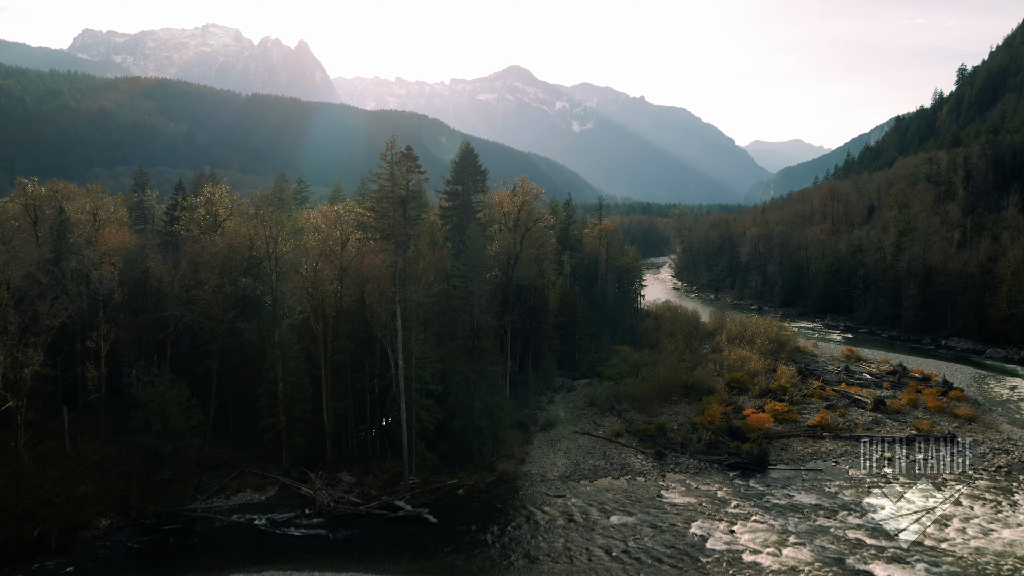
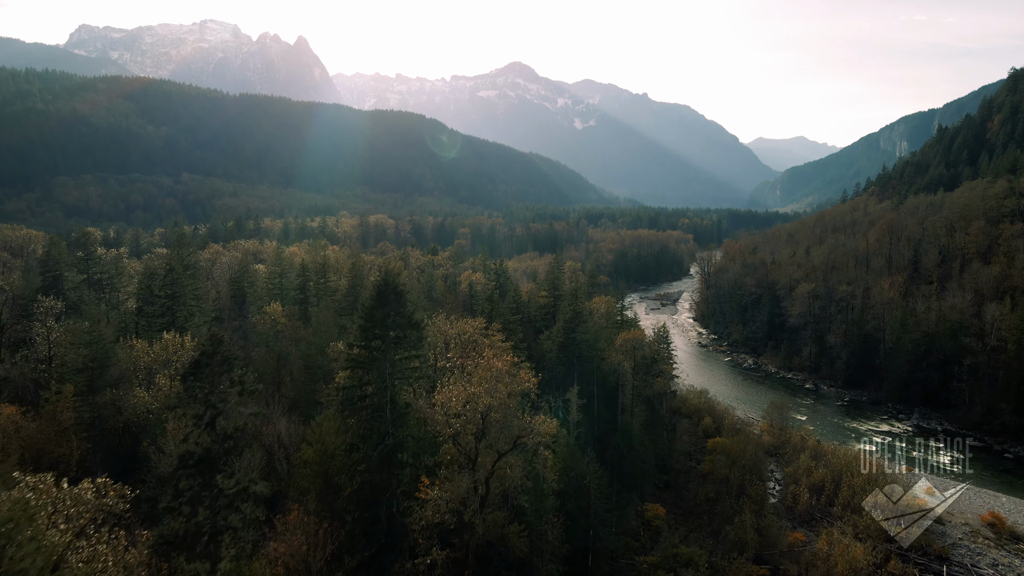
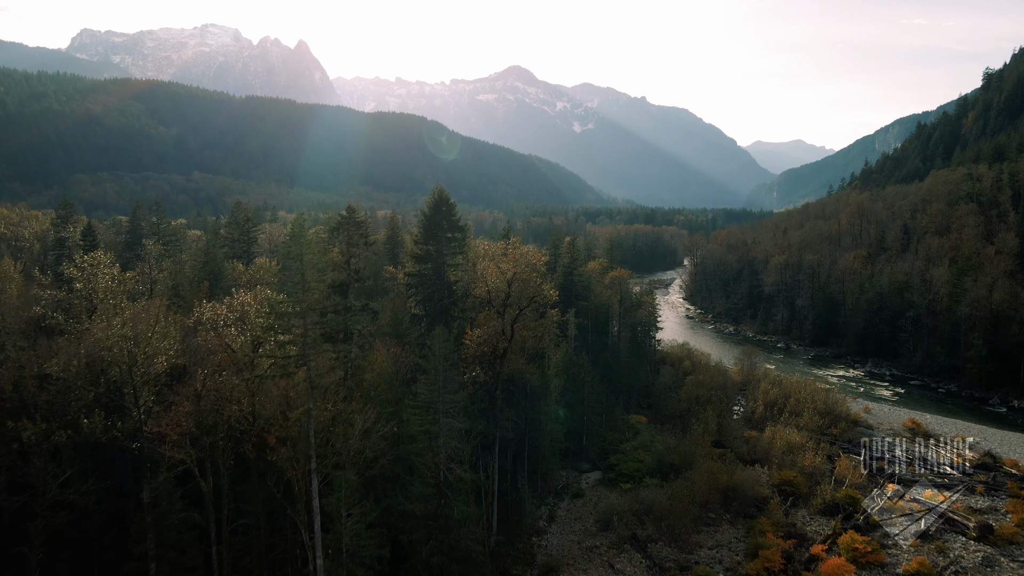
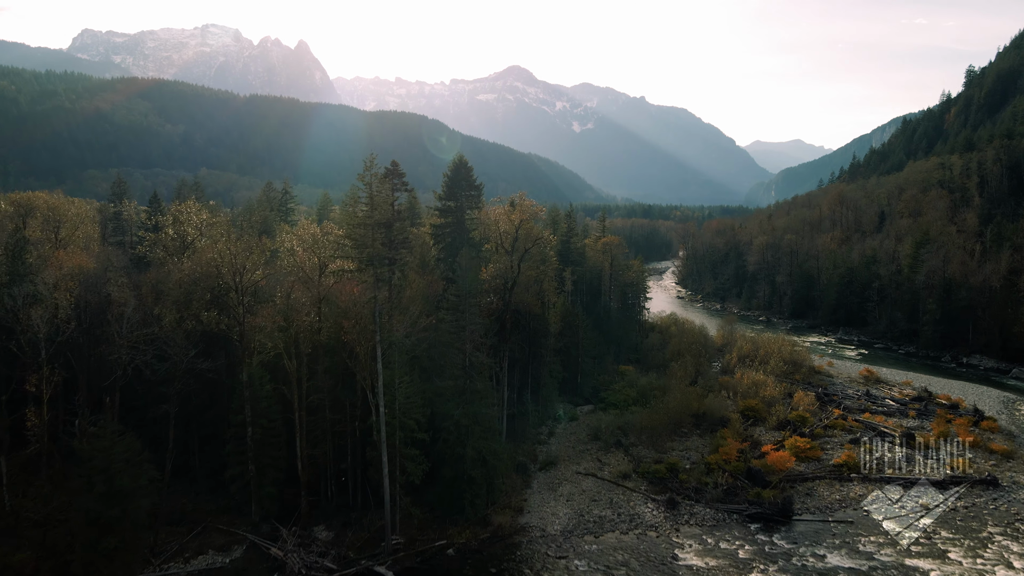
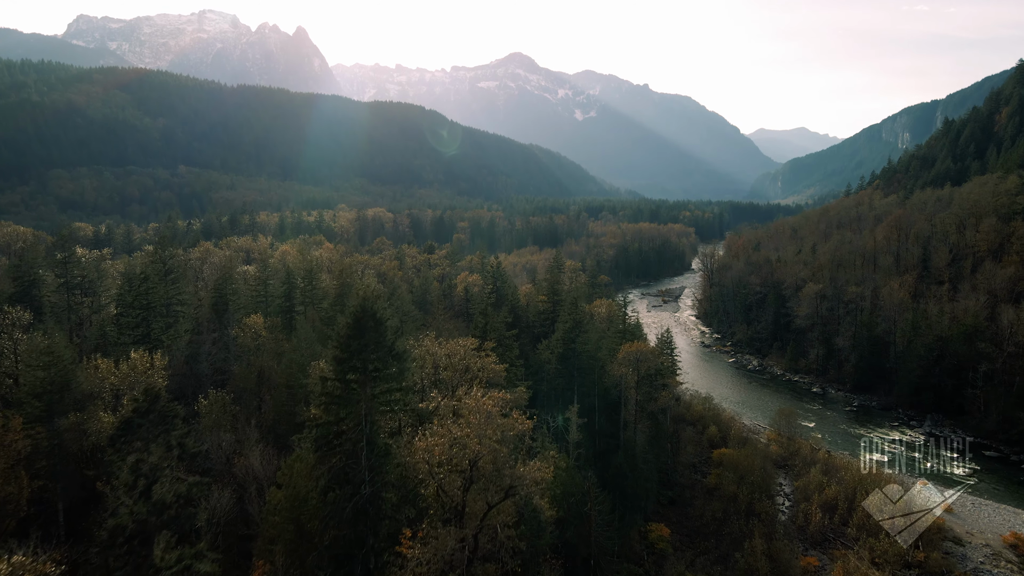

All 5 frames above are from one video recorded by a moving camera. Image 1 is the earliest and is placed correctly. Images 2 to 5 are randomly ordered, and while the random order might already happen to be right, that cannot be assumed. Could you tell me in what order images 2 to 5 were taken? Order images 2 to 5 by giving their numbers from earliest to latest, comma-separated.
4, 3, 2, 5
